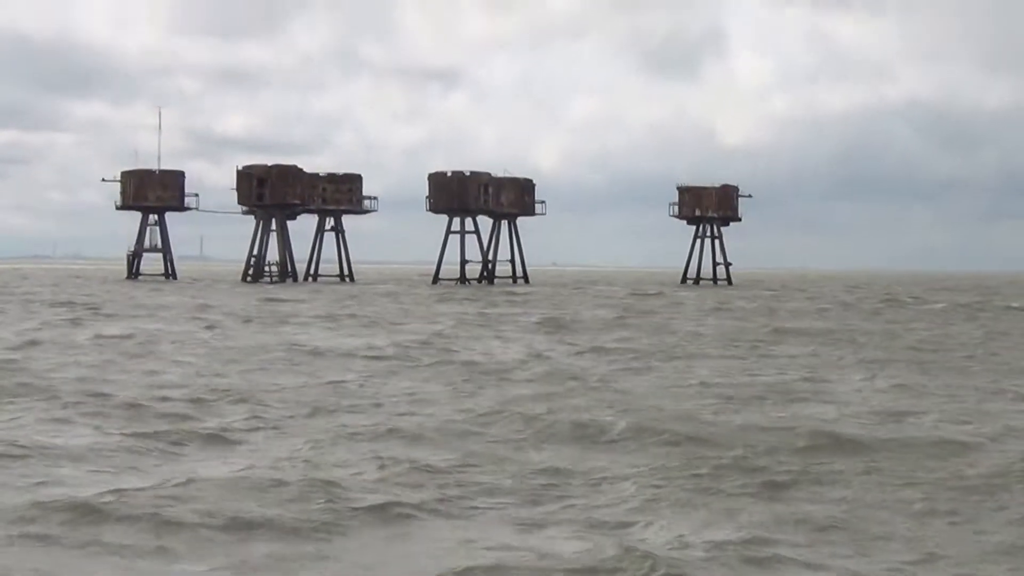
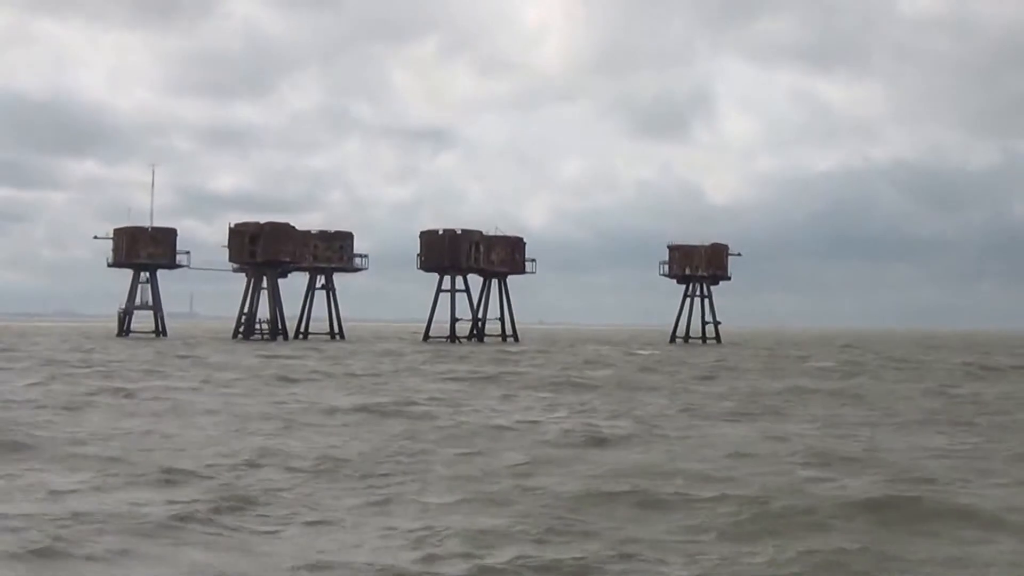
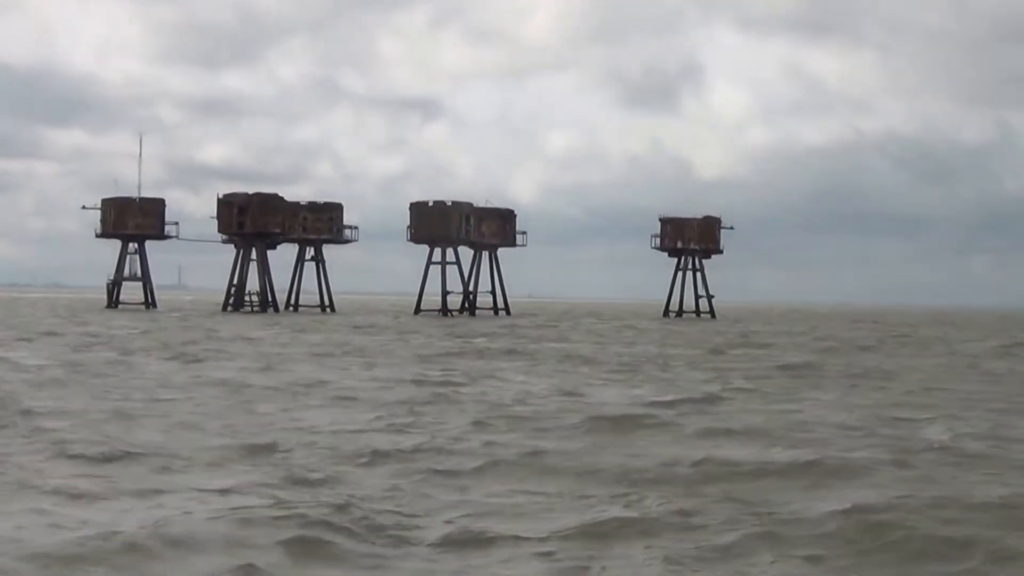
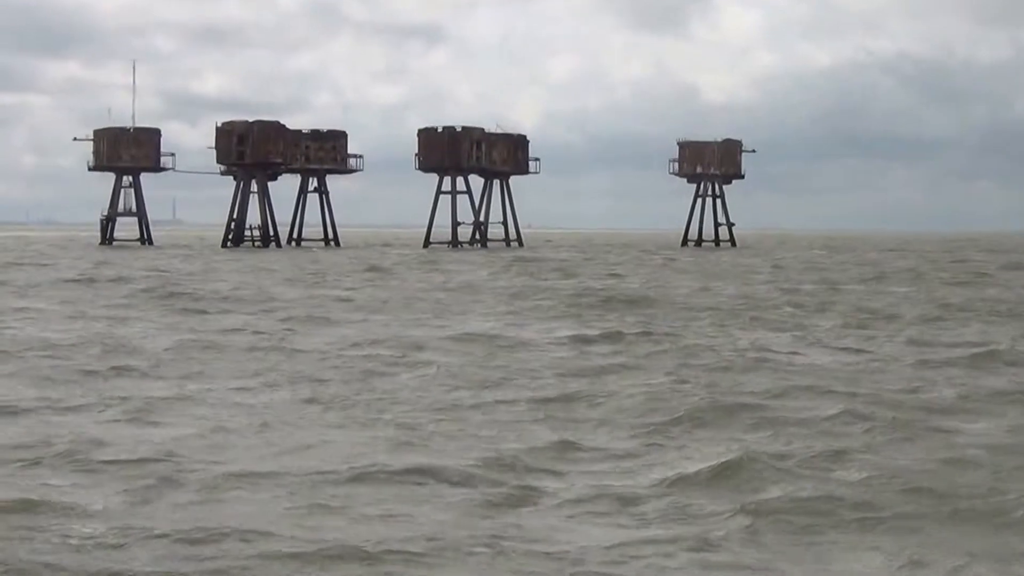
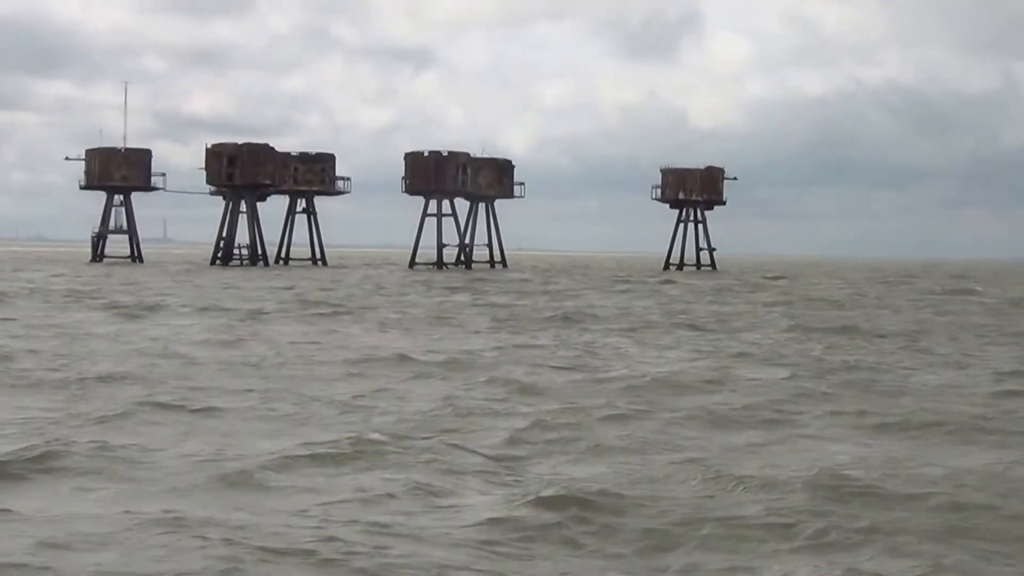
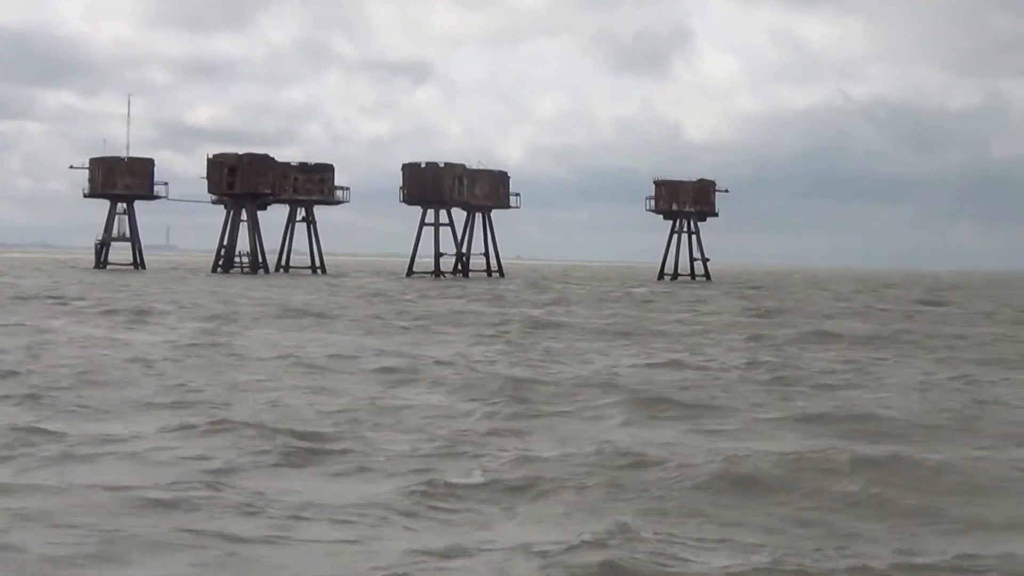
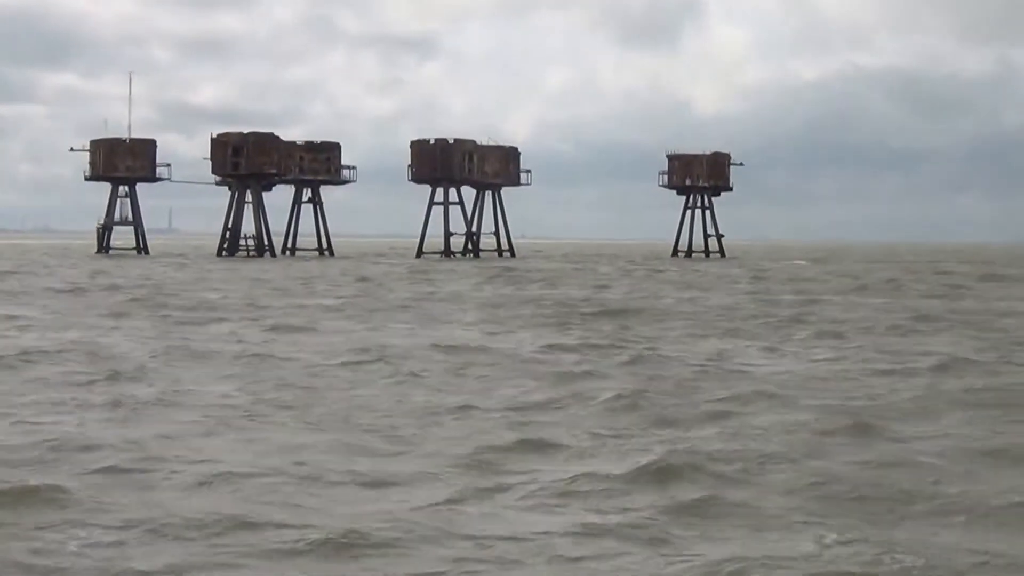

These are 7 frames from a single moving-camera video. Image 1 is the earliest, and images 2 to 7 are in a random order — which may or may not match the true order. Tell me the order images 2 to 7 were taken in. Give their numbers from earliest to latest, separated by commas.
2, 3, 6, 5, 7, 4
